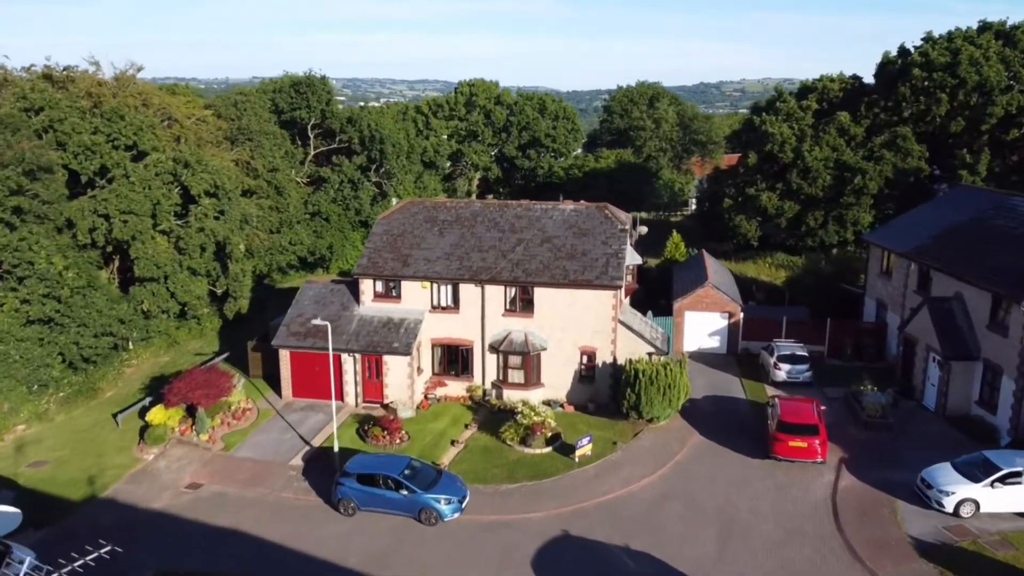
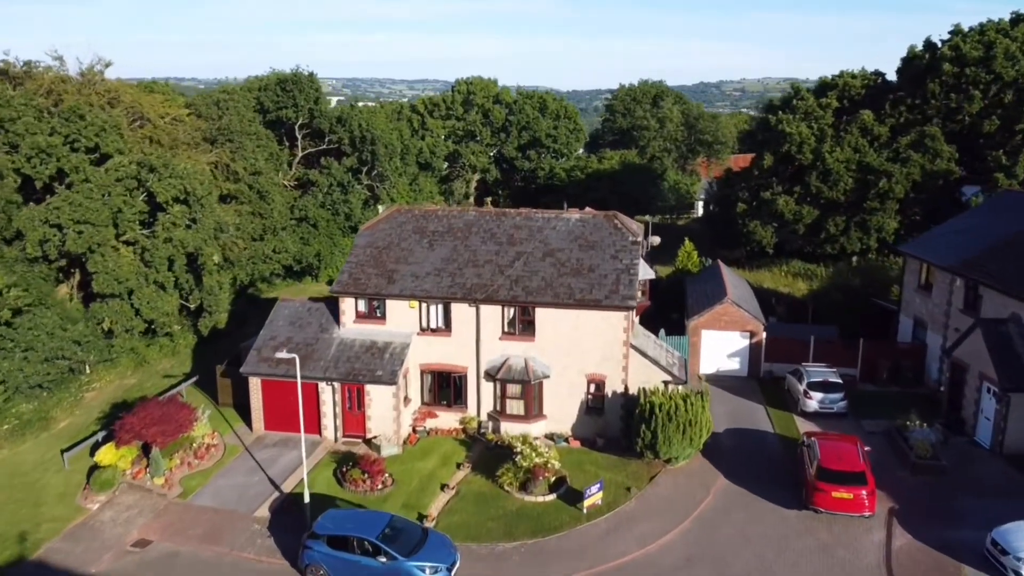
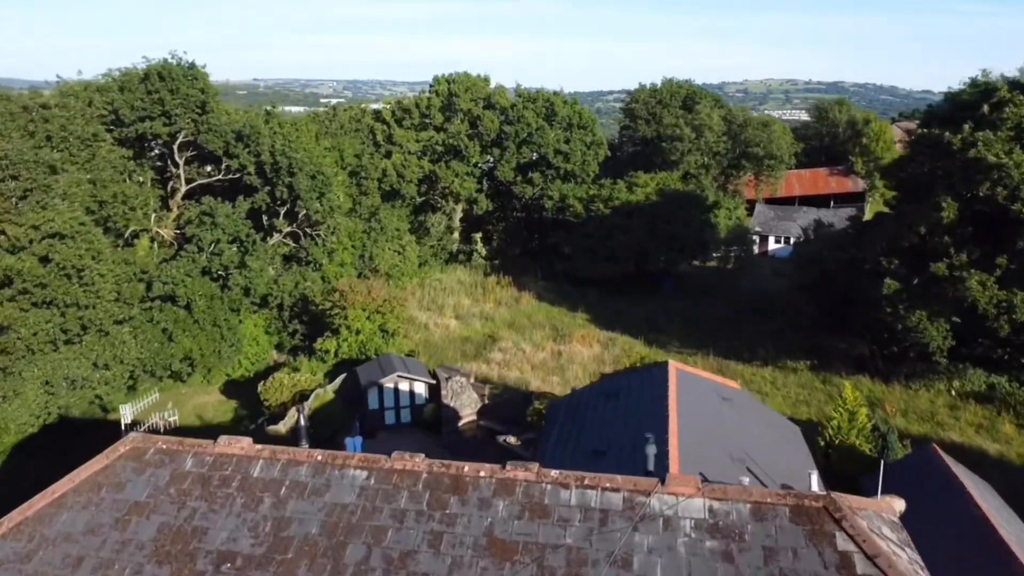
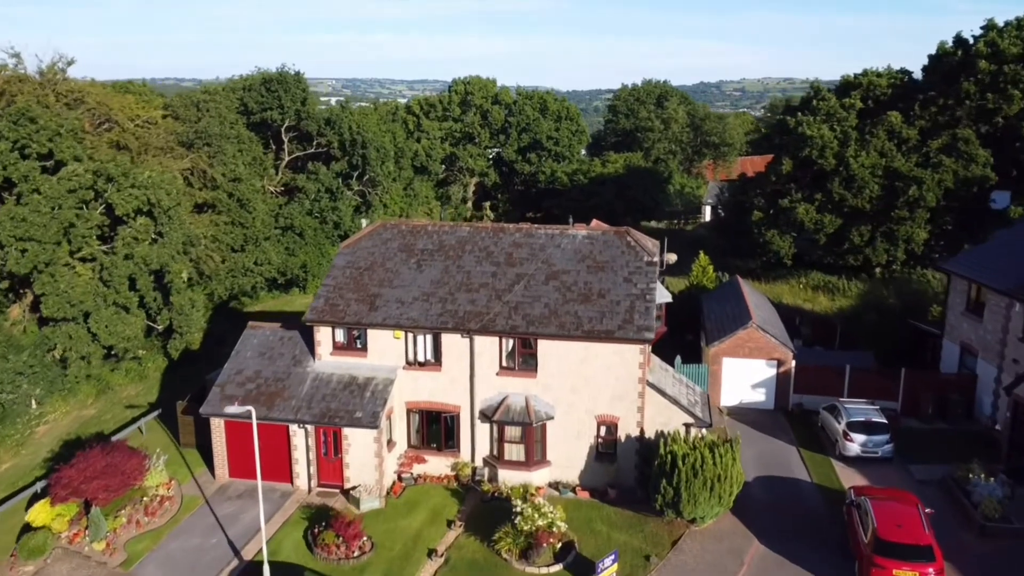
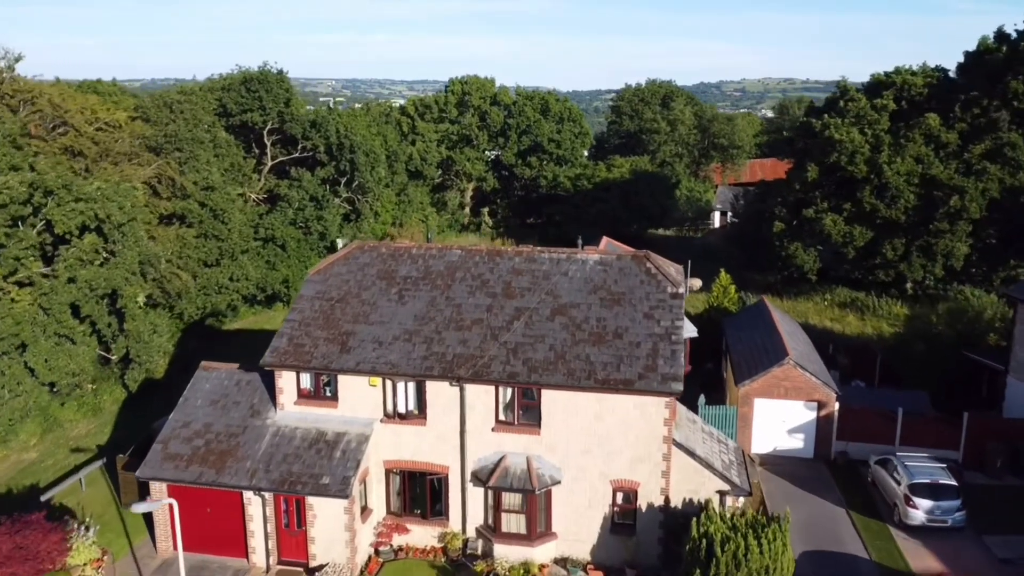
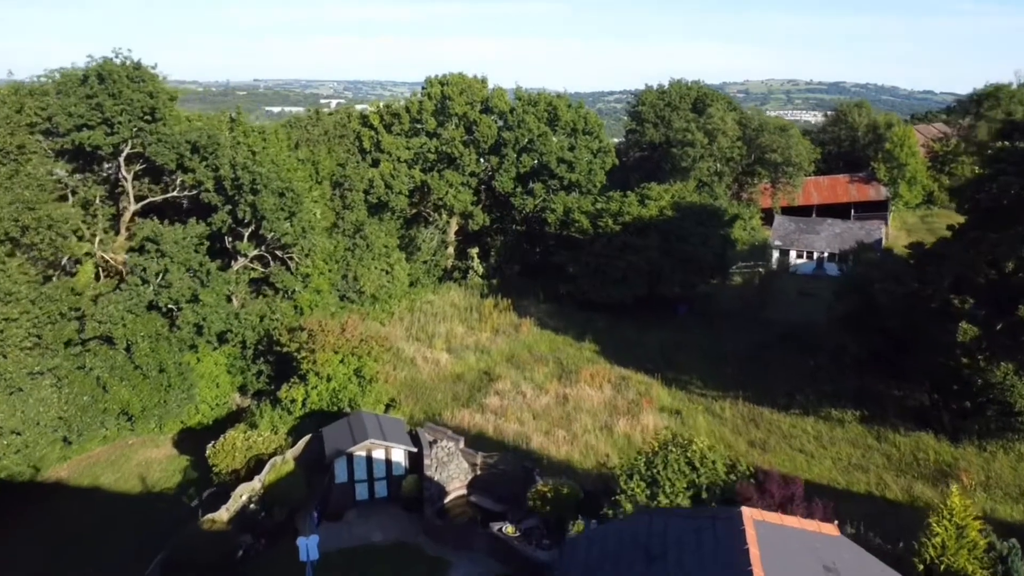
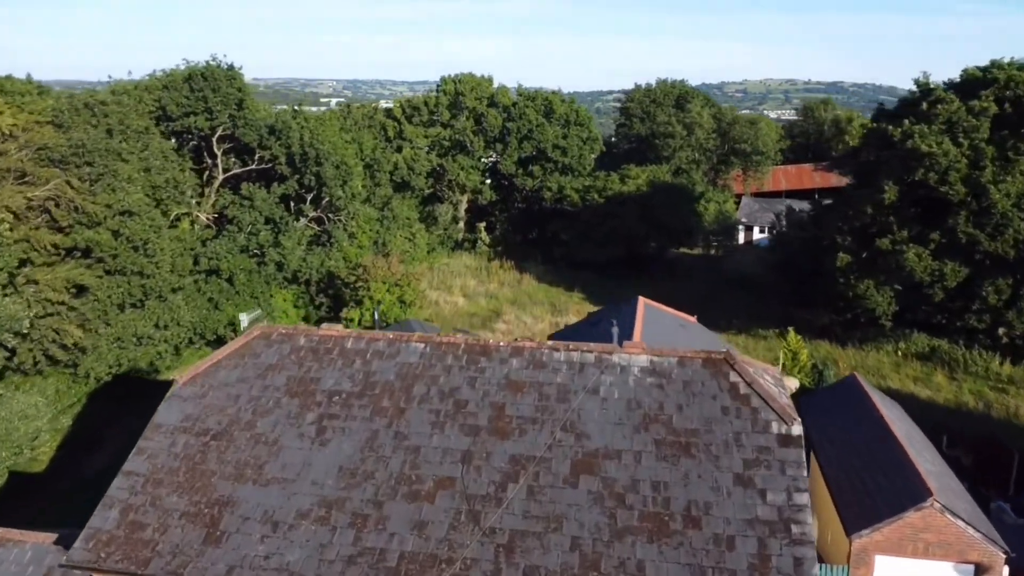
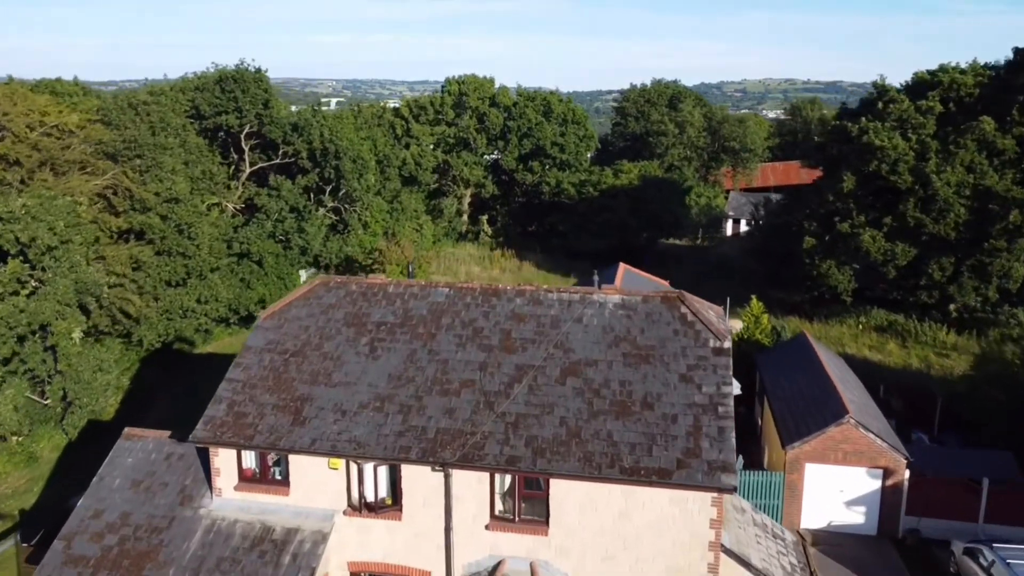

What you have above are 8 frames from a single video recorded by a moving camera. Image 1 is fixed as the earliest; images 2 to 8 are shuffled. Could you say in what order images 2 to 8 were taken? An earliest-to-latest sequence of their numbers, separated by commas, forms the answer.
2, 4, 5, 8, 7, 3, 6
